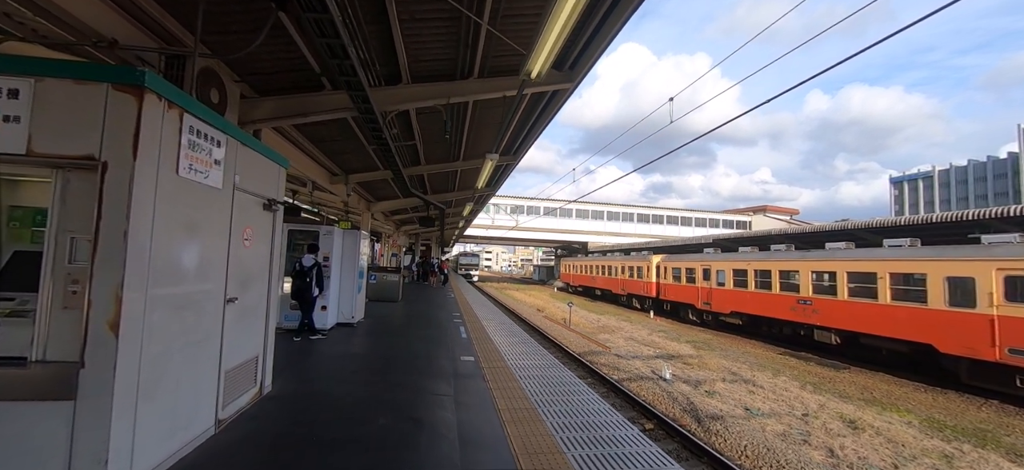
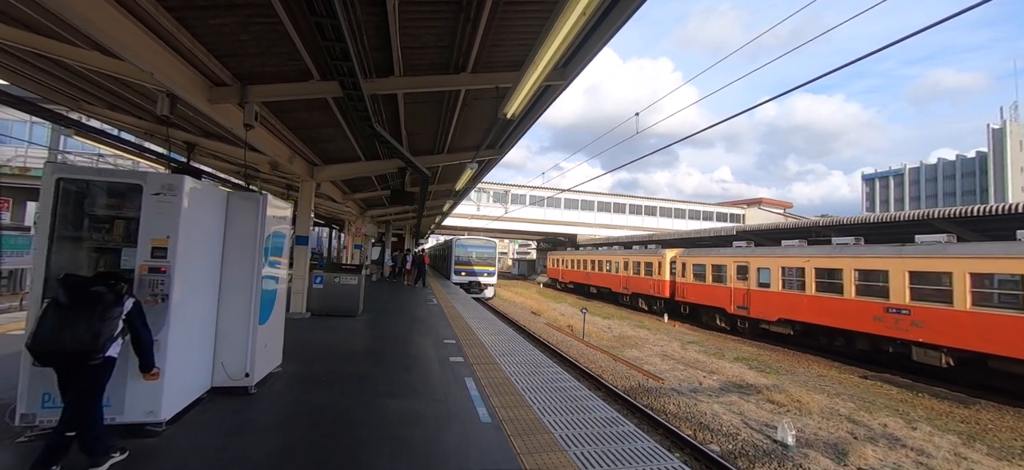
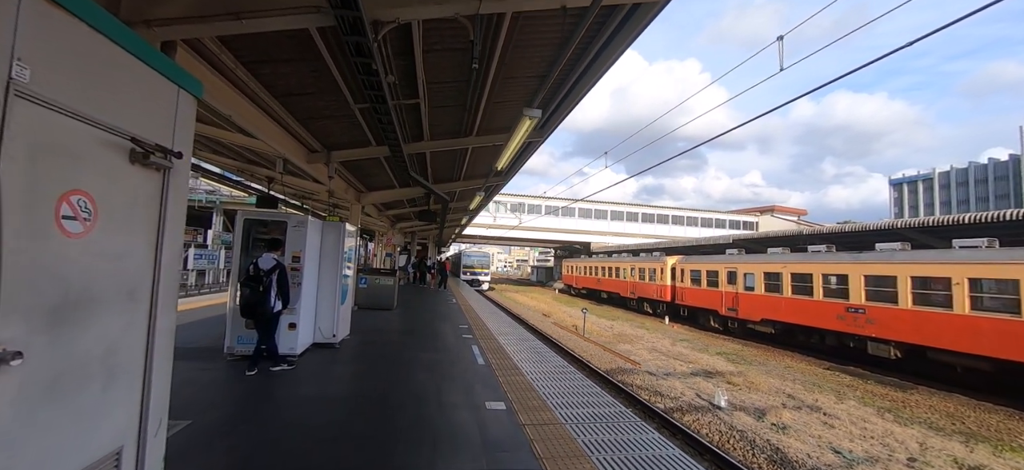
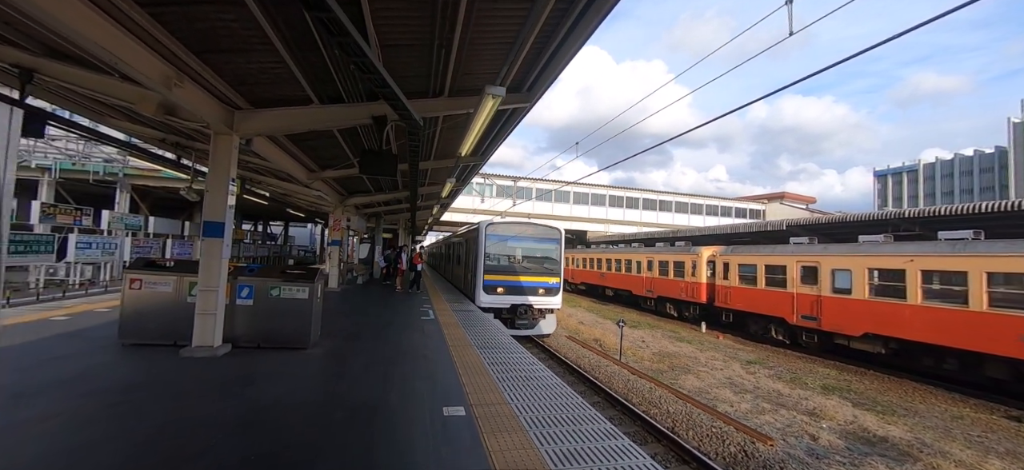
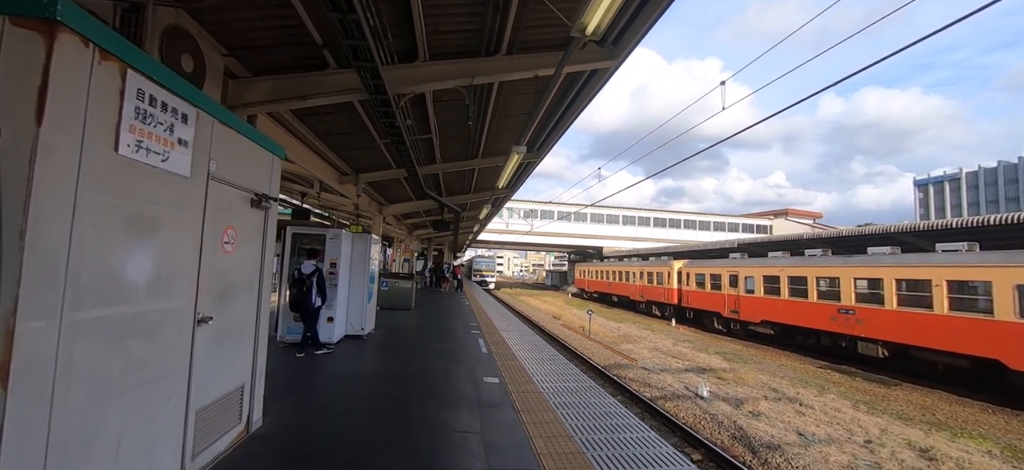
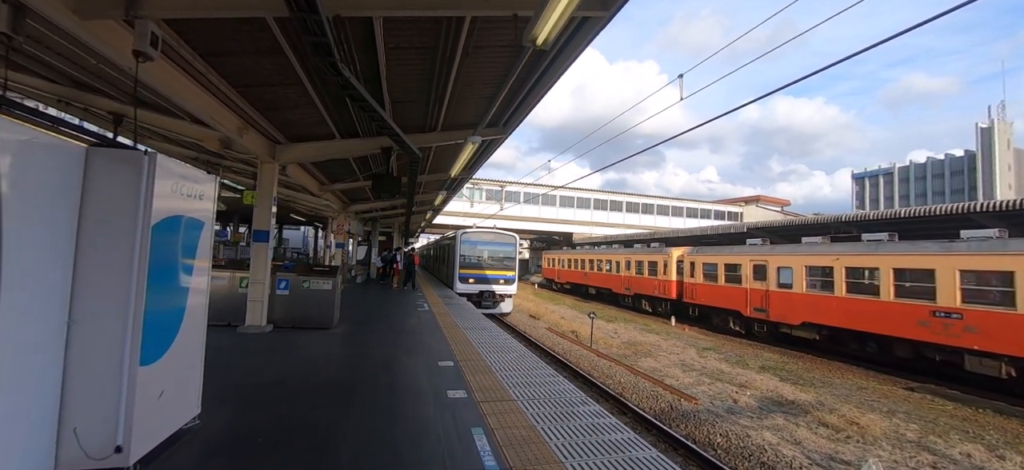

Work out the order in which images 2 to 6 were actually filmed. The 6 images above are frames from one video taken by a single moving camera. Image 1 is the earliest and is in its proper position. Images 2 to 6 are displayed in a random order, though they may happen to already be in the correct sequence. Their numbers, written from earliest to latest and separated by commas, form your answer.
5, 3, 2, 6, 4
